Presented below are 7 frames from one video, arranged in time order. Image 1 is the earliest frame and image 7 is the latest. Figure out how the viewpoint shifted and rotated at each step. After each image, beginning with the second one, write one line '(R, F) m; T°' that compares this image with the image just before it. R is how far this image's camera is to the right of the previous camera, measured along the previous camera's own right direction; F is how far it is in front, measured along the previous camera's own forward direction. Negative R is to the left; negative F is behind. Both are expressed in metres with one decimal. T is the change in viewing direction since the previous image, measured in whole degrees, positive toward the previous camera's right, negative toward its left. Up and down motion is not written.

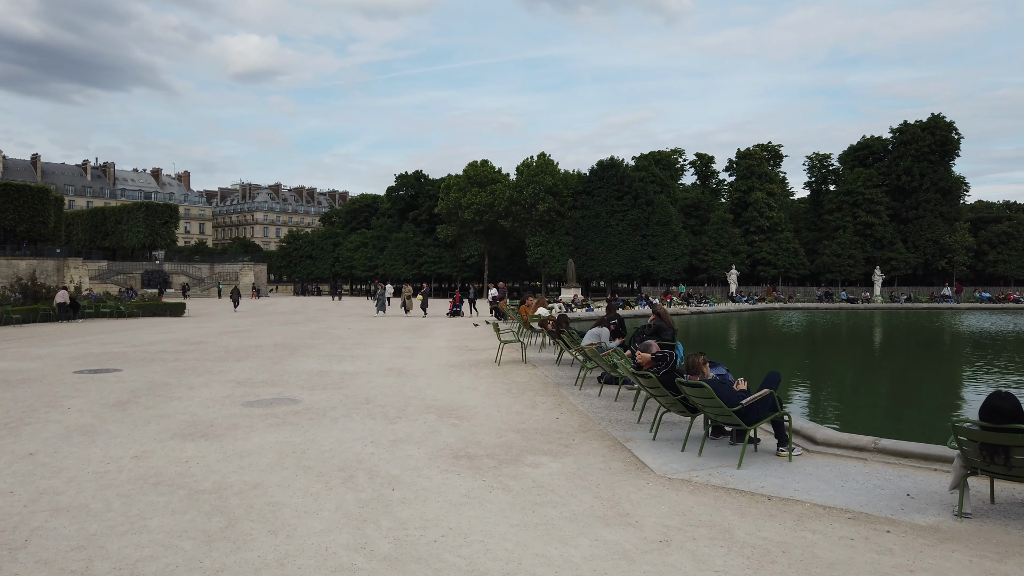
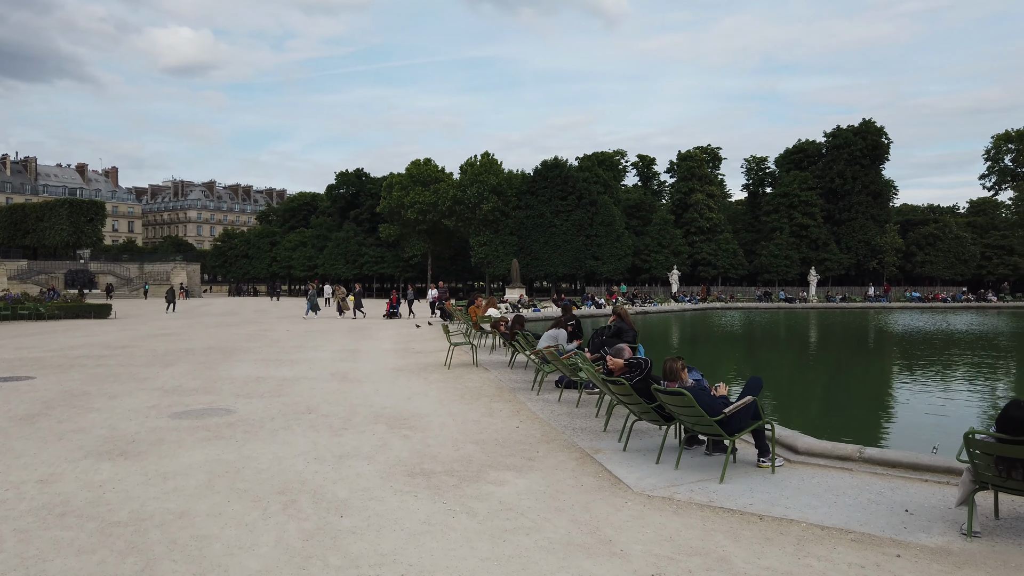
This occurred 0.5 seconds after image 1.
(-0.1, +0.5) m; +4°
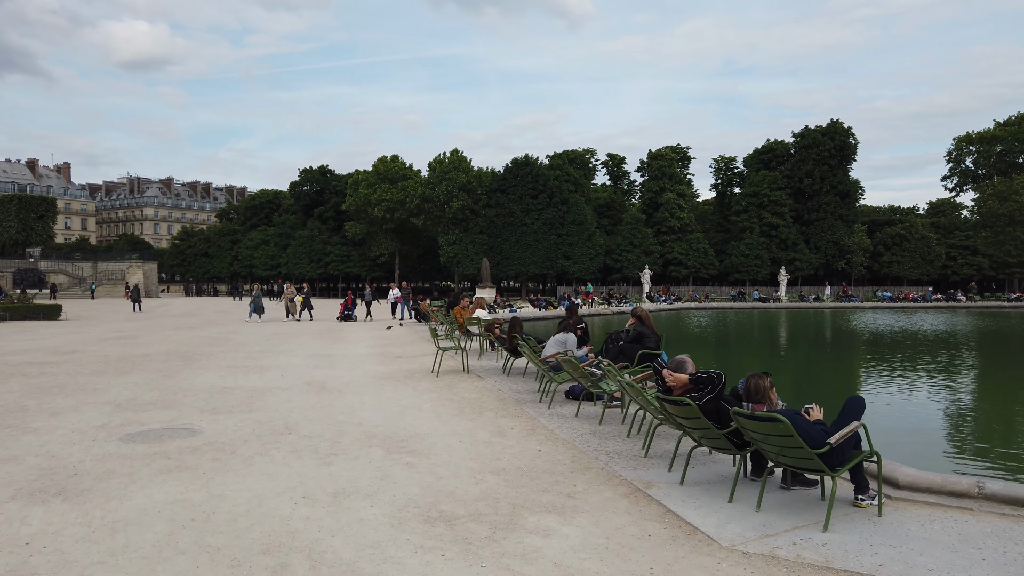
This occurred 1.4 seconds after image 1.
(-0.4, +1.0) m; +3°
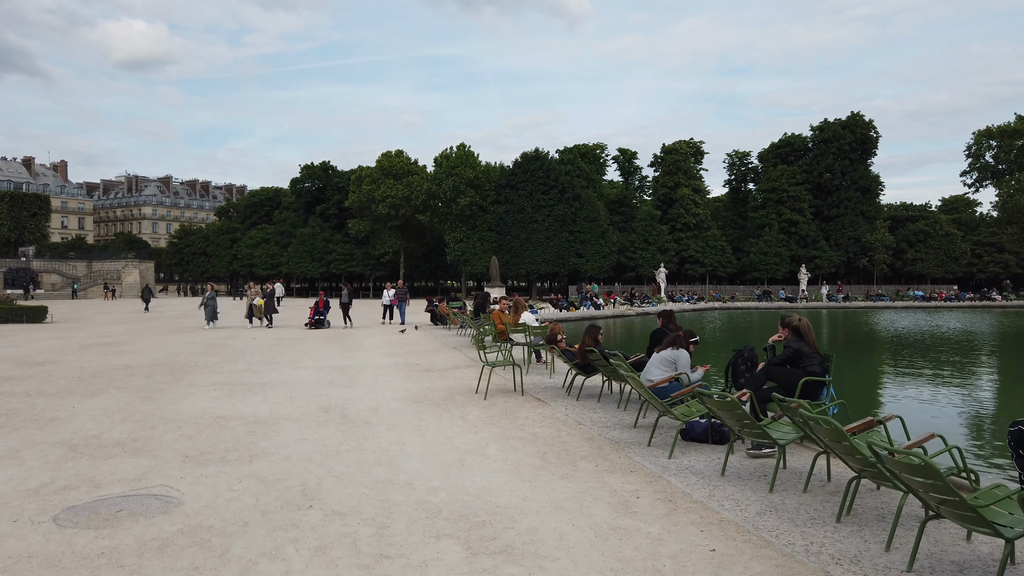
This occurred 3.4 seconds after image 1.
(-0.8, +2.2) m; 0°
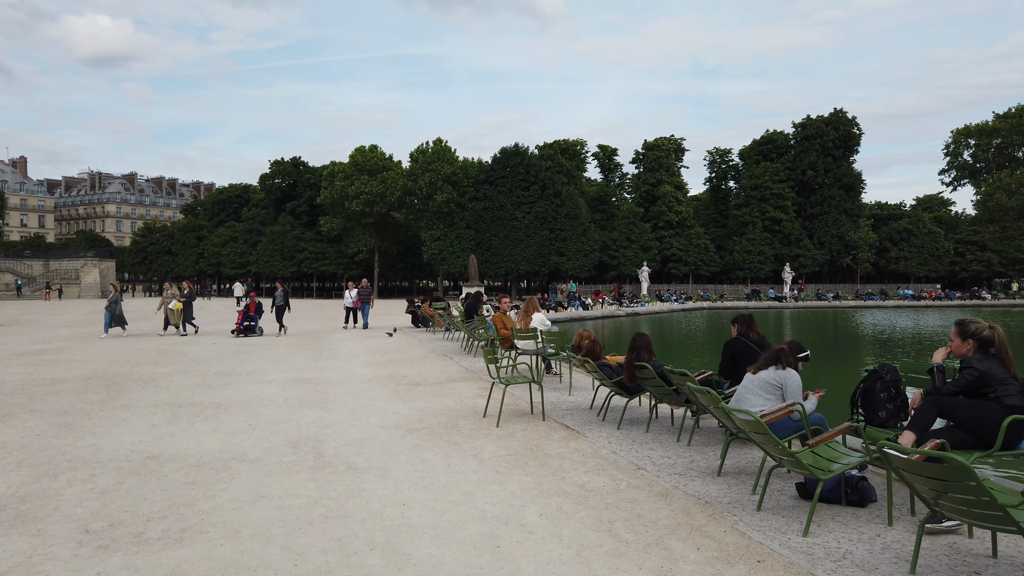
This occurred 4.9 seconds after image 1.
(-0.4, +1.8) m; +2°
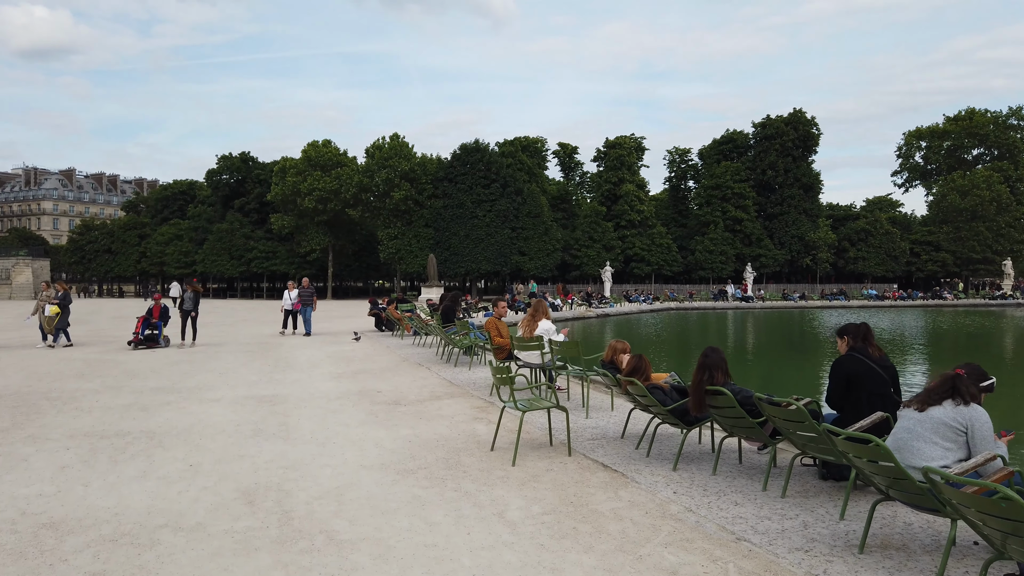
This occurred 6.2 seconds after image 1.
(-0.5, +1.5) m; +4°
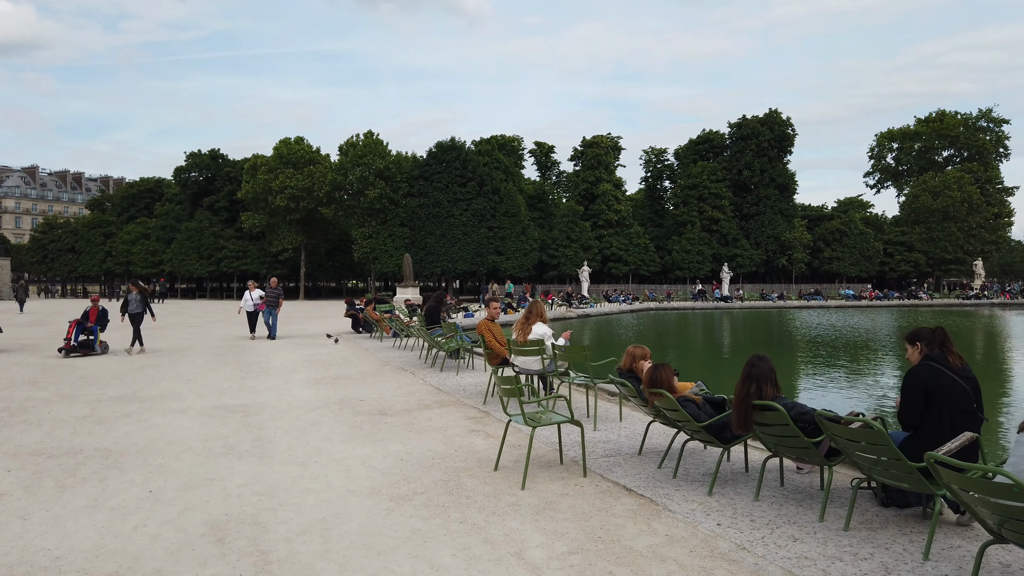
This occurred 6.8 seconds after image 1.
(-0.2, +0.6) m; +2°
